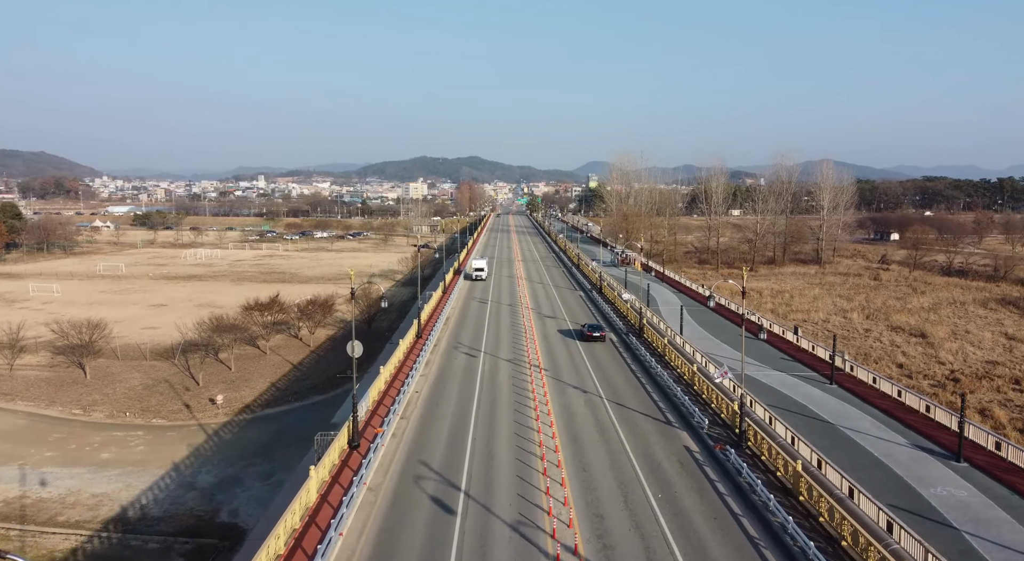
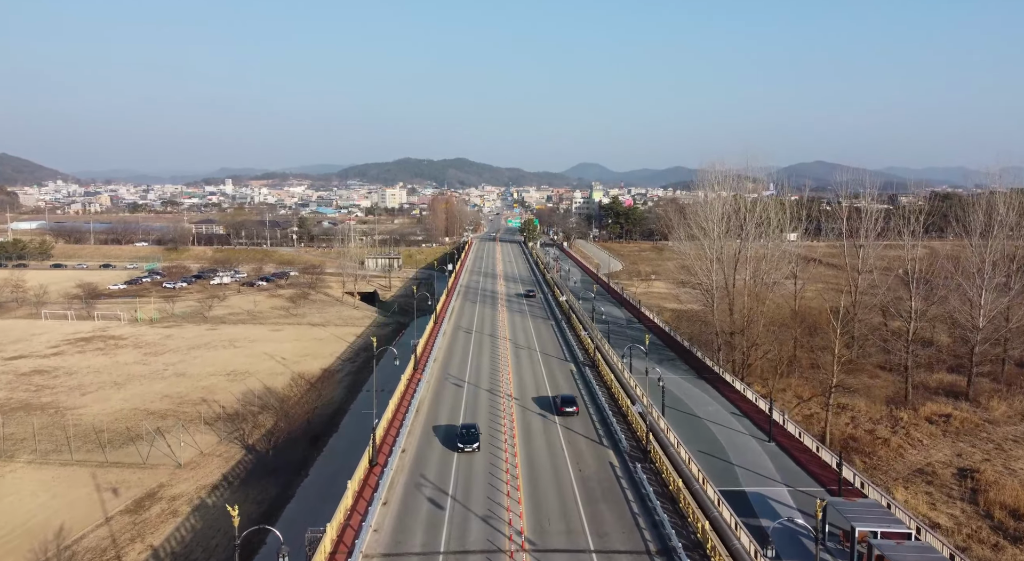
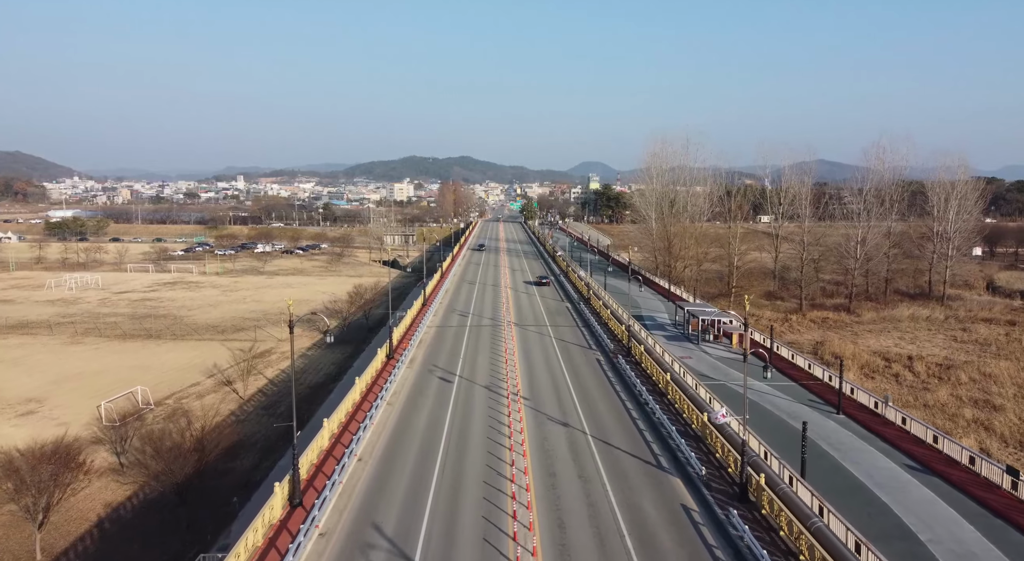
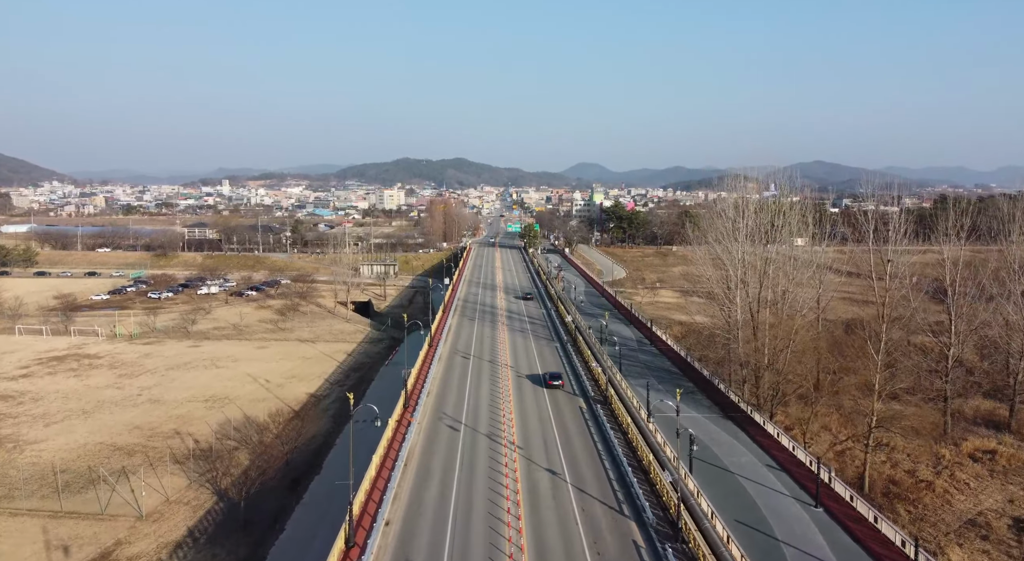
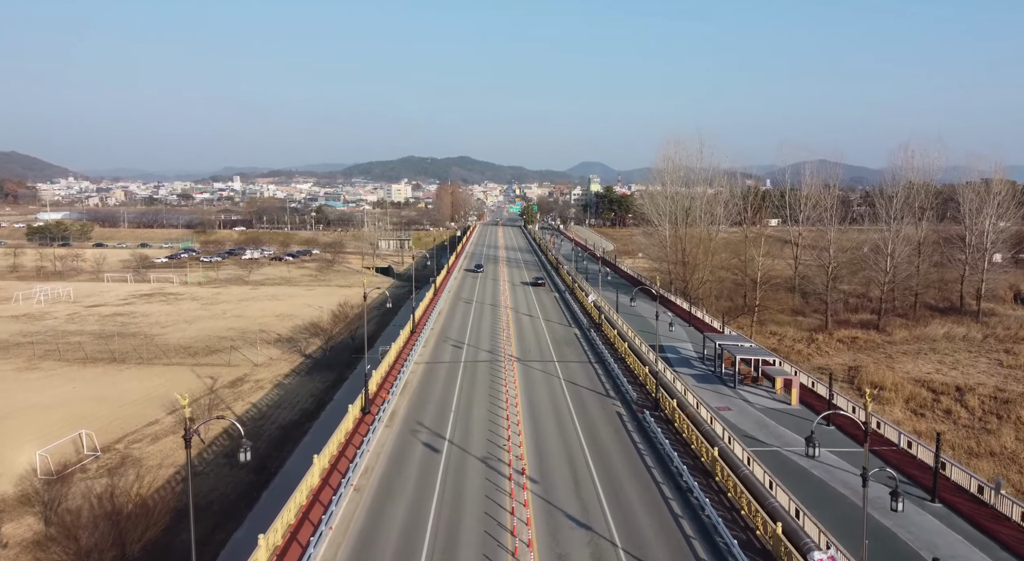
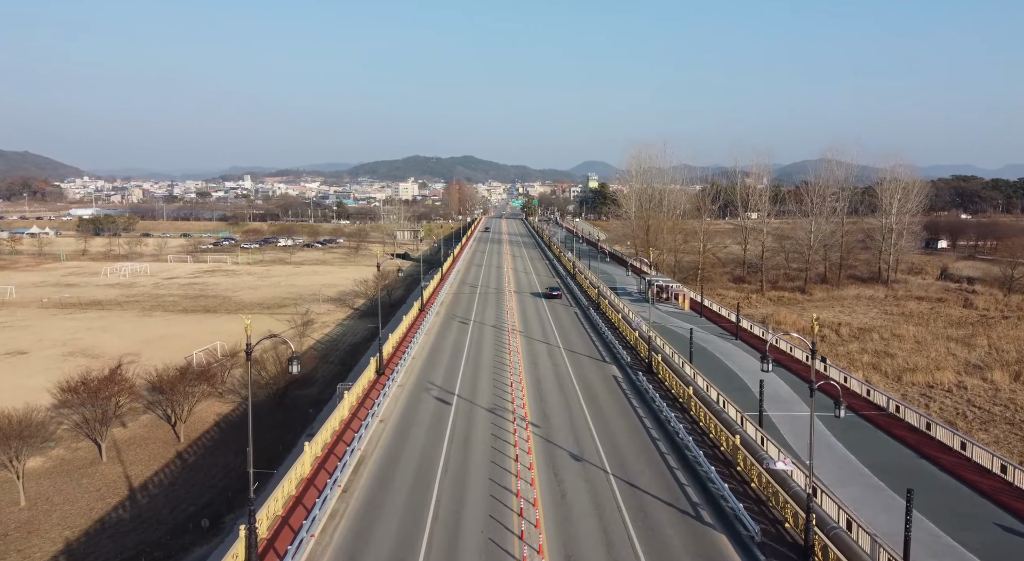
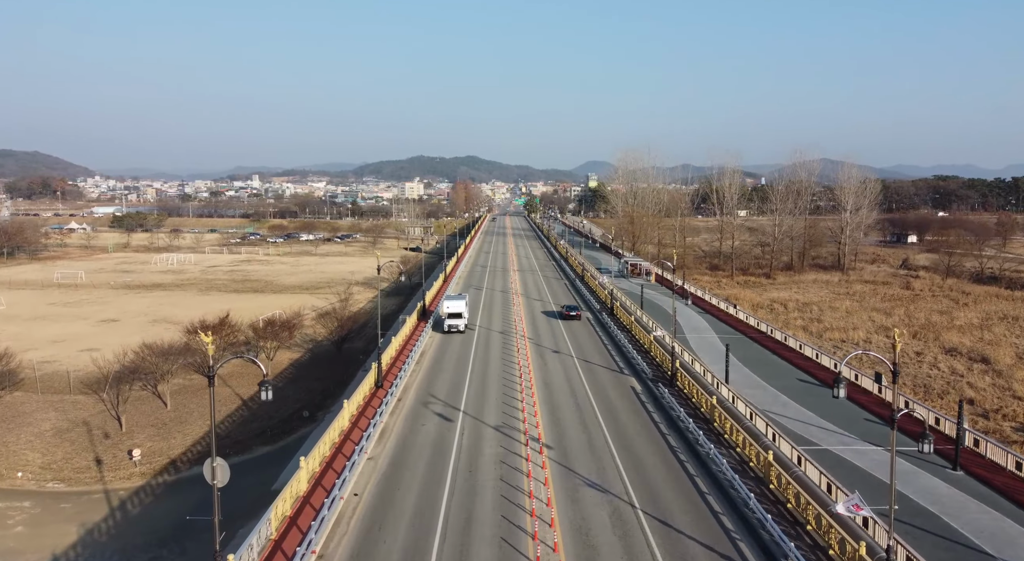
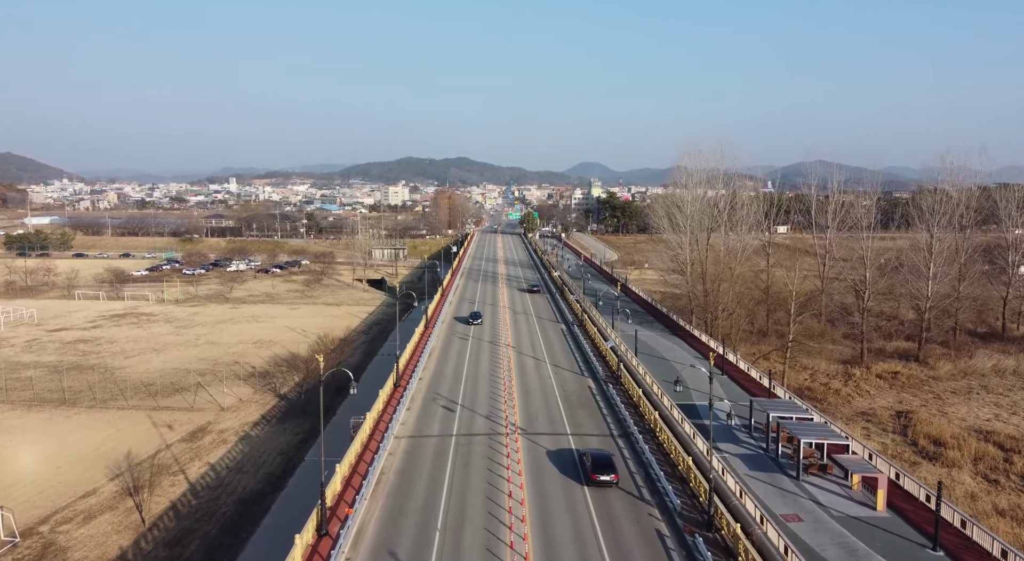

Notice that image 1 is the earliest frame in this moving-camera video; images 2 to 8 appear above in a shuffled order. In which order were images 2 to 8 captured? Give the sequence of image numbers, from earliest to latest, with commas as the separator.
7, 6, 3, 5, 8, 2, 4
